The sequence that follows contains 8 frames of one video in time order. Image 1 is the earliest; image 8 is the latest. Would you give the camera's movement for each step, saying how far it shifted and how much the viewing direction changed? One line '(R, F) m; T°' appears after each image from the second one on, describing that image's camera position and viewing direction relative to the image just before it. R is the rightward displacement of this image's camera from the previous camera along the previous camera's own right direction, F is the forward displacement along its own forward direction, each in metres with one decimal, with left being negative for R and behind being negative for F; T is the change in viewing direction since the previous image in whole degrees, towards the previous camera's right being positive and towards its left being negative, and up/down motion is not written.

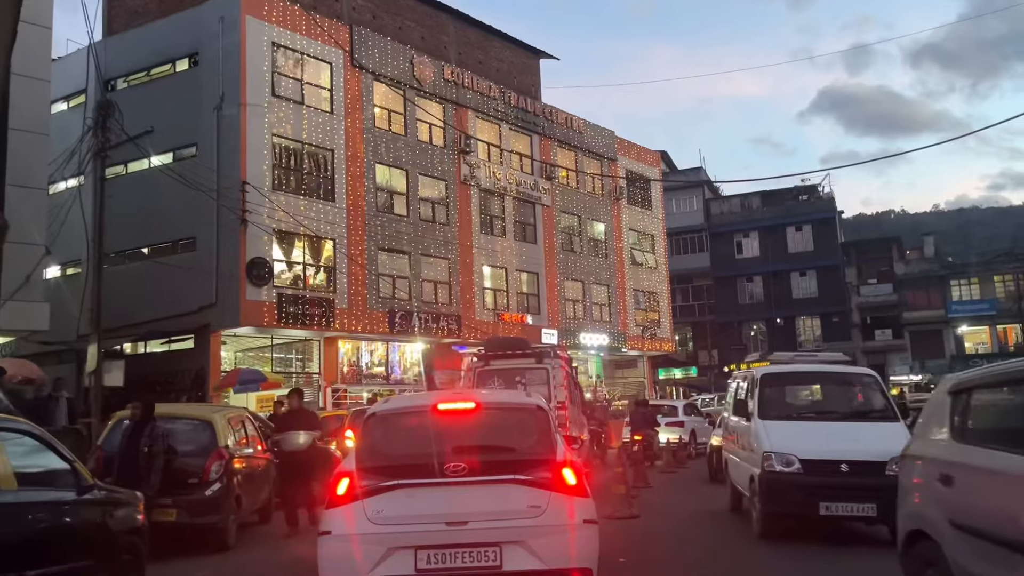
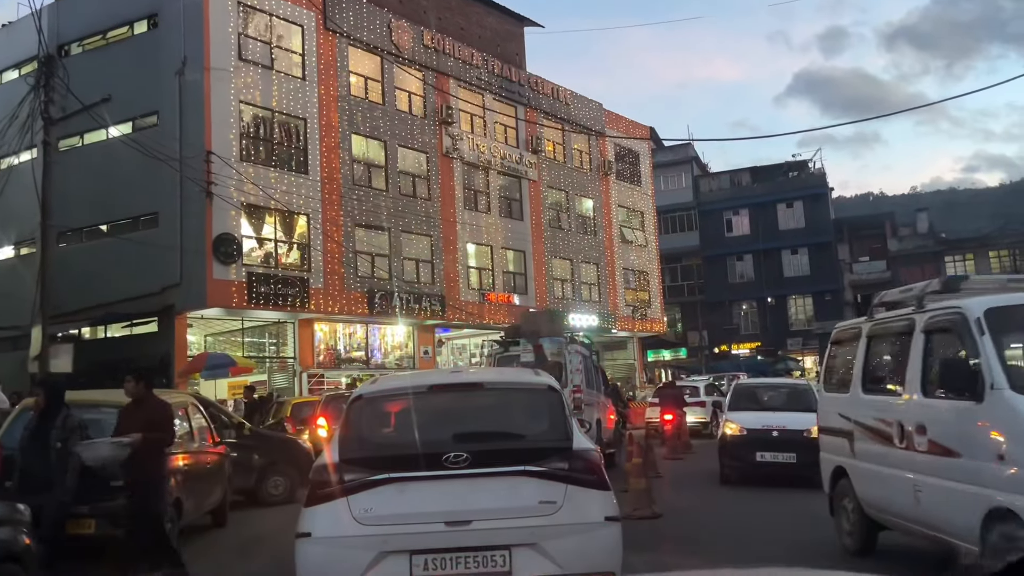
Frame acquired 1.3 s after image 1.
(-0.2, +1.6) m; +1°
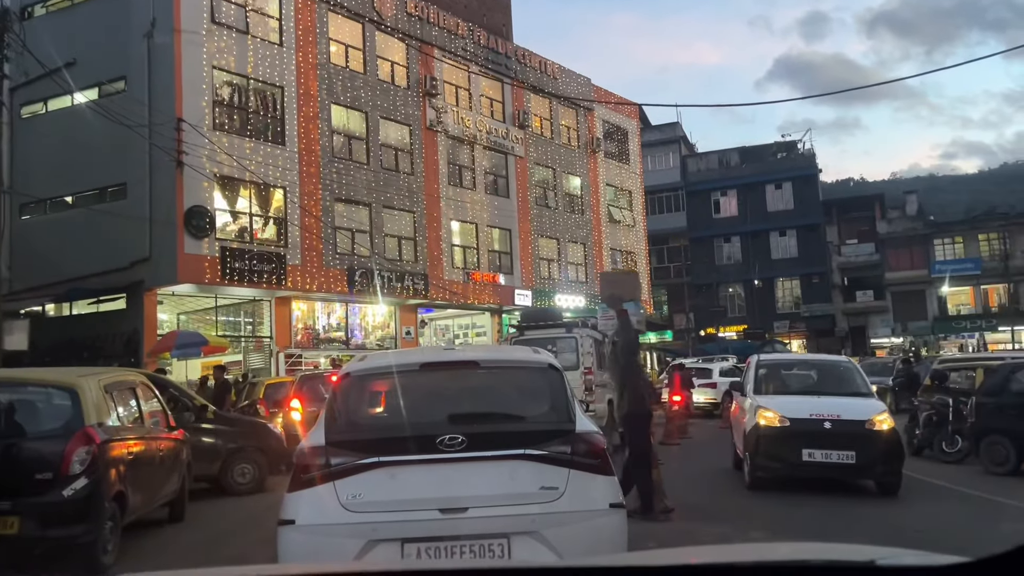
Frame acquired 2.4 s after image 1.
(-0.1, +1.0) m; +1°
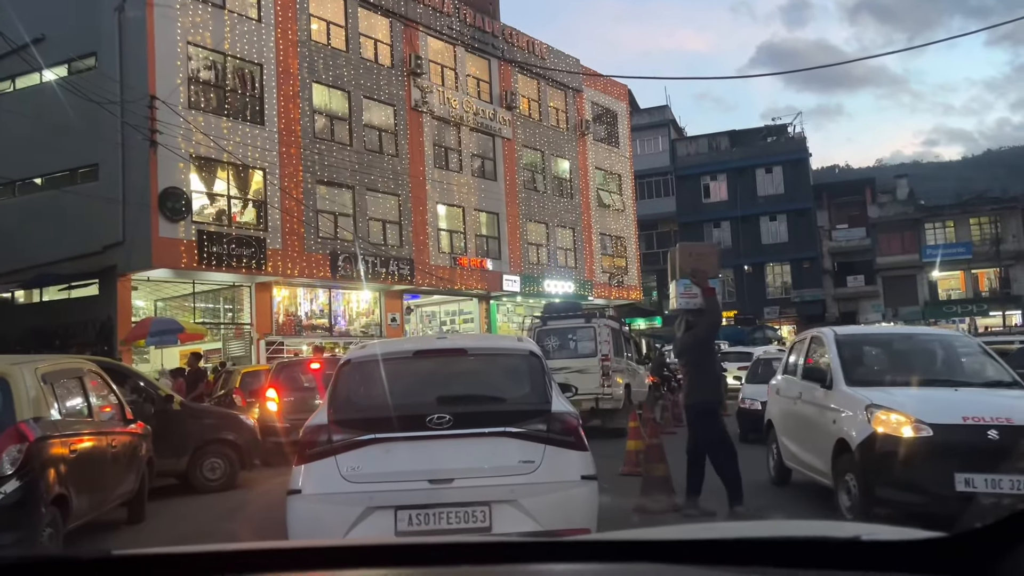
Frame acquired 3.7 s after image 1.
(-0.1, +0.7) m; +1°
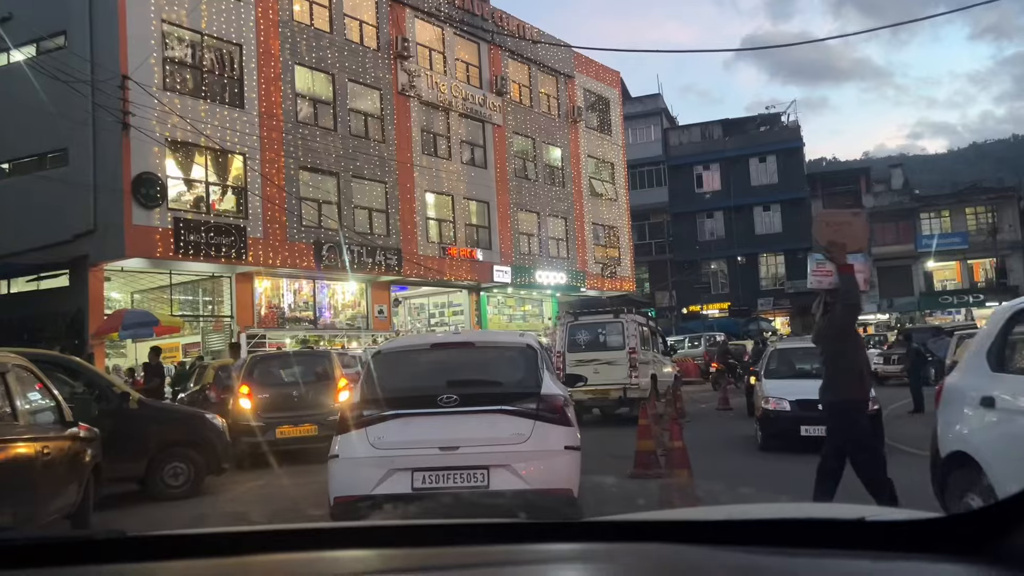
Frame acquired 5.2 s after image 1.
(-0.1, +0.9) m; +1°
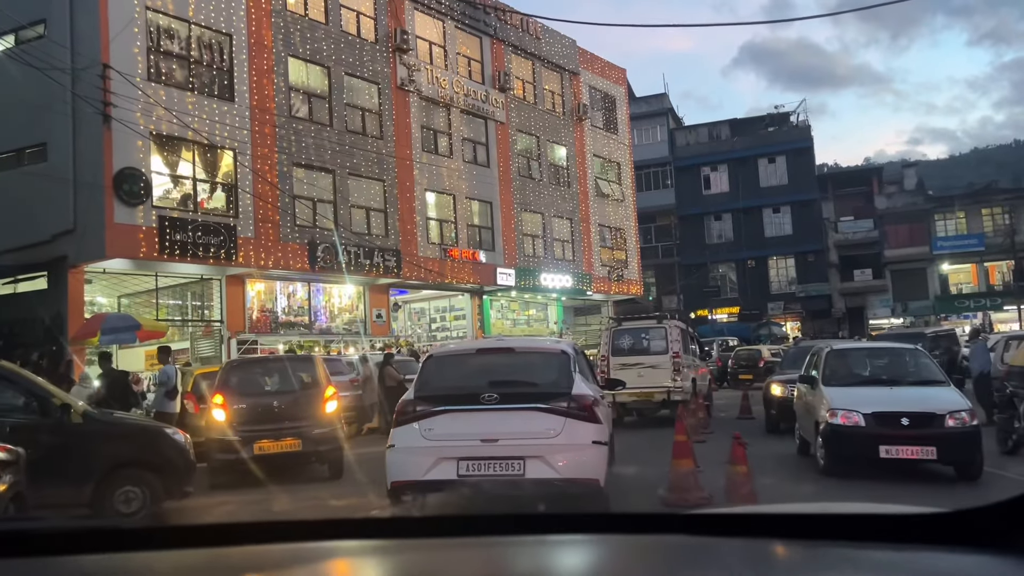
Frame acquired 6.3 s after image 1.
(-0.1, +1.2) m; 0°
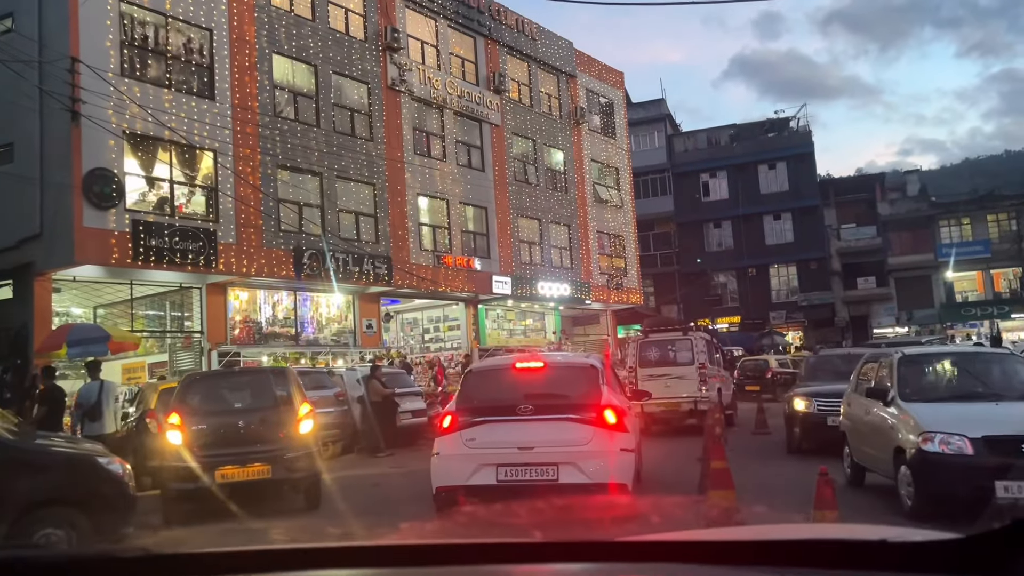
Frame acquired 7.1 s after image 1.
(-0.1, +1.2) m; 0°
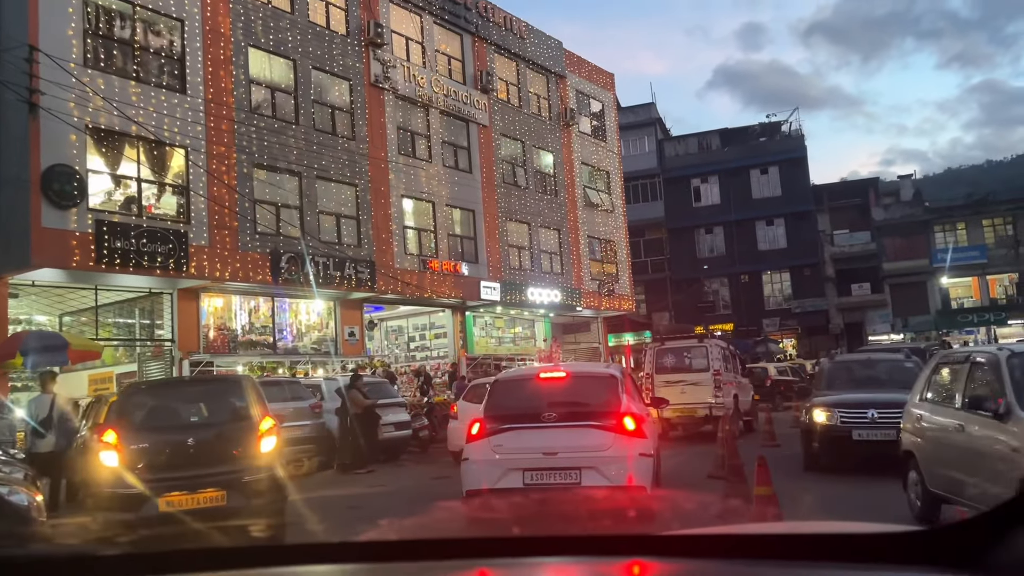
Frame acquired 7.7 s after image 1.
(-0.1, +1.1) m; +1°
